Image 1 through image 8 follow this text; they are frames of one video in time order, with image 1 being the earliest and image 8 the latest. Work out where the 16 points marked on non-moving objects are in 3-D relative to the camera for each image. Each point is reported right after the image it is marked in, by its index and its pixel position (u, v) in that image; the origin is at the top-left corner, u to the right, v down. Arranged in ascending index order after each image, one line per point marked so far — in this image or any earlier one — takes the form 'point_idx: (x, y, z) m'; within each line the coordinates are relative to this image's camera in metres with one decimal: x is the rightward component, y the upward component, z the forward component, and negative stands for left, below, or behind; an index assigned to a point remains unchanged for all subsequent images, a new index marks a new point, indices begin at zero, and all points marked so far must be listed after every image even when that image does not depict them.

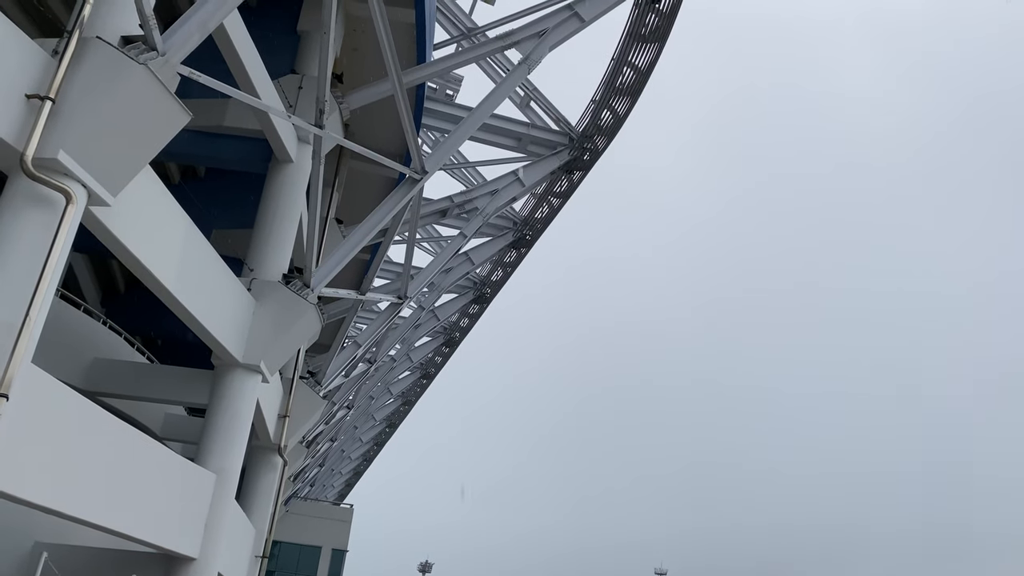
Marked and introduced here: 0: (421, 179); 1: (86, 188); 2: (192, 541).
0: (-2.0, +2.4, +18.2) m
1: (-4.7, +1.1, +9.2) m
2: (-5.5, -4.4, +14.3) m
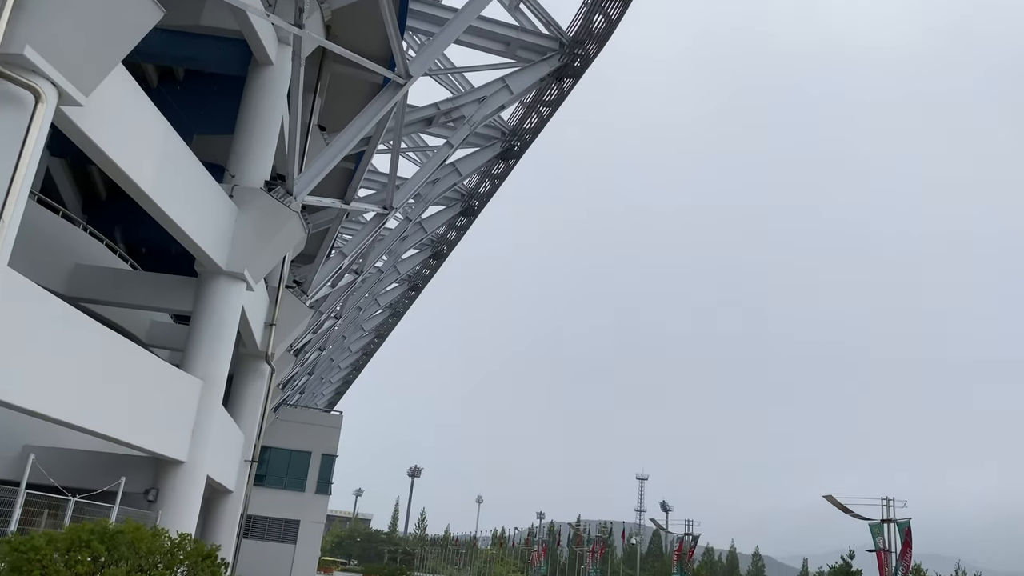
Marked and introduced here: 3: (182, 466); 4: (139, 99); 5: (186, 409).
0: (-2.3, +4.3, +17.7) m
1: (-4.9, +2.2, +8.9) m
2: (-5.8, -2.7, +14.5) m
3: (-5.9, -3.1, +14.7) m
4: (-5.4, +2.7, +12.1) m
5: (-5.8, -2.1, +14.8) m
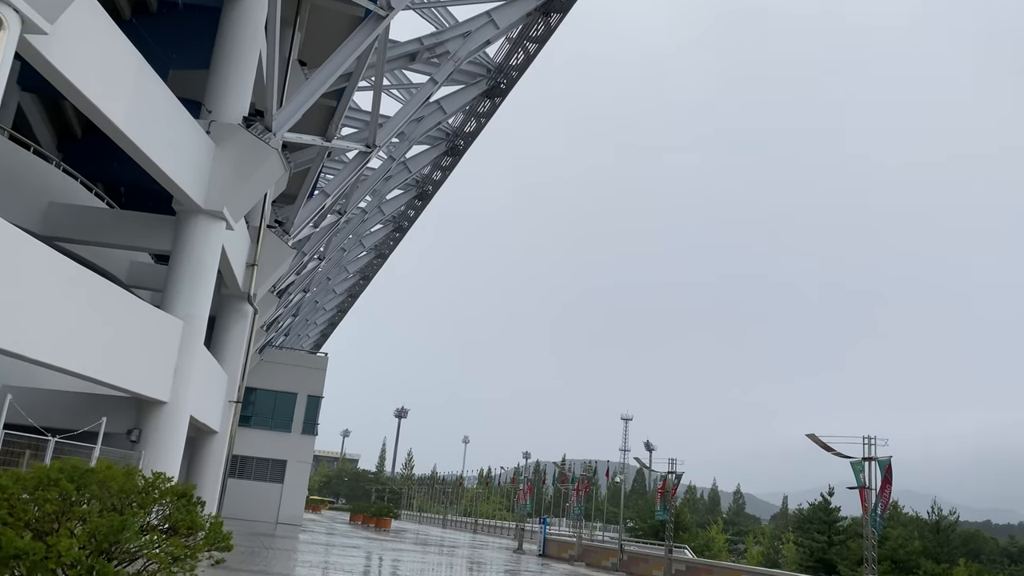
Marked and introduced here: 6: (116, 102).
0: (-2.6, +5.6, +17.1) m
1: (-5.0, +2.8, +8.4) m
2: (-6.1, -1.7, +14.4) m
3: (-6.1, -2.1, +14.6) m
4: (-5.6, +3.6, +11.6) m
5: (-6.0, -1.0, +14.6) m
6: (-5.7, +2.7, +11.9) m
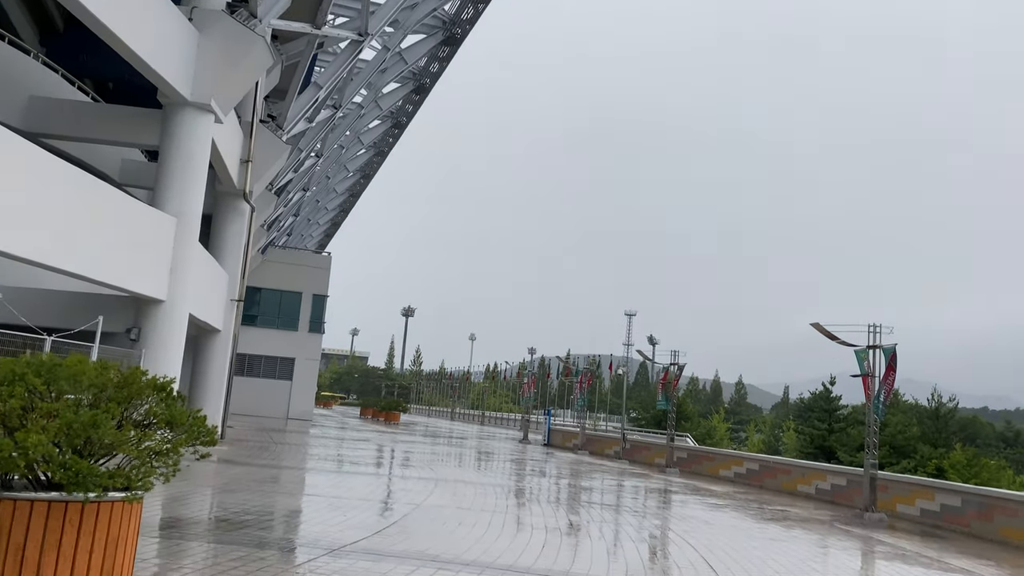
0: (-2.6, +7.7, +16.0) m
1: (-5.1, +3.8, +7.8) m
2: (-6.1, +0.1, +14.2) m
3: (-6.1, -0.3, +14.5) m
4: (-5.7, +5.0, +10.8) m
5: (-6.0, +0.7, +14.3) m
6: (-5.7, +4.1, +11.2) m
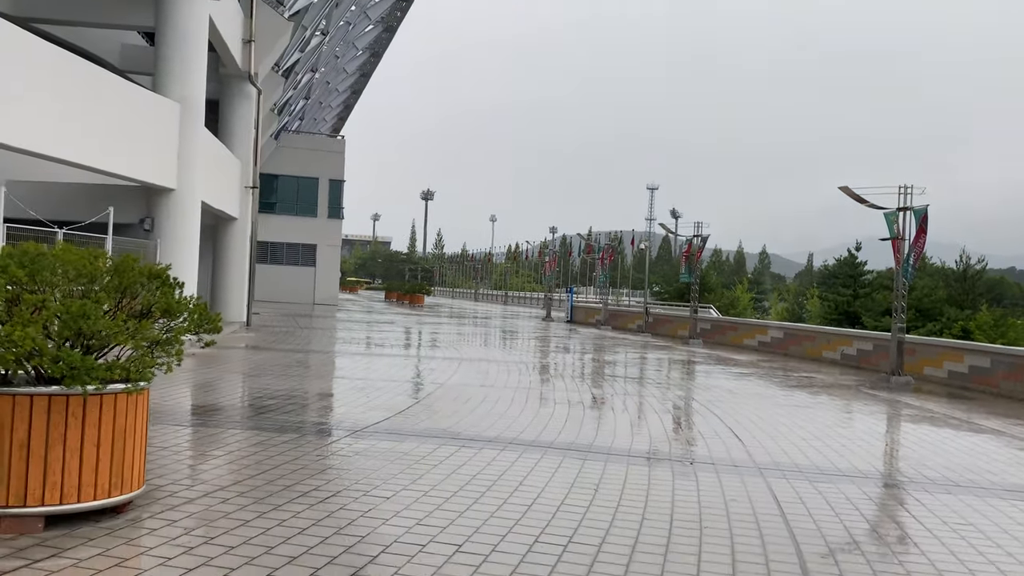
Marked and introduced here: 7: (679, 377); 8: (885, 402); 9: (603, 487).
0: (-2.6, +9.8, +14.5) m
1: (-5.1, +4.7, +7.0) m
2: (-5.8, +1.9, +13.9) m
3: (-5.8, +1.6, +14.2) m
4: (-5.7, +6.3, +9.8) m
5: (-5.8, +2.6, +13.9) m
6: (-5.7, +5.5, +10.3) m
7: (+3.1, -1.7, +15.4) m
8: (+5.9, -1.8, +13.1) m
9: (+0.7, -1.6, +6.4) m
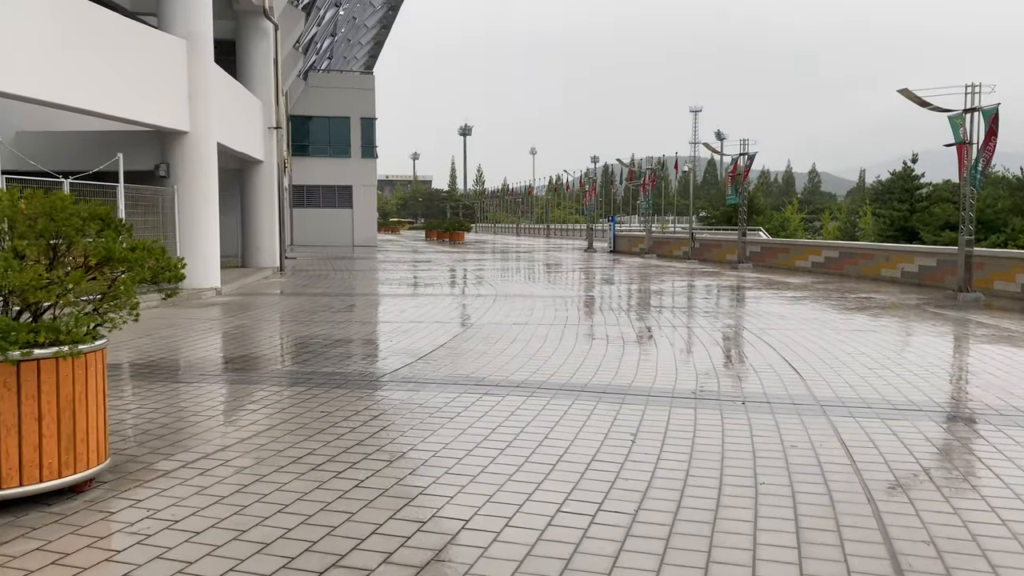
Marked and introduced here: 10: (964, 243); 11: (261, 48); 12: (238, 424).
0: (-2.5, +10.8, +13.1) m
1: (-5.2, +5.0, +6.1) m
2: (-5.3, +2.8, +13.3) m
3: (-5.3, +2.5, +13.6) m
4: (-5.7, +6.8, +8.9) m
5: (-5.4, +3.4, +13.3) m
6: (-5.6, +6.0, +9.4) m
7: (+3.8, -0.3, +14.6) m
8: (+6.5, -0.5, +12.2) m
9: (+0.9, -1.0, +5.8) m
10: (+7.6, +0.8, +14.0) m
11: (-5.9, +5.7, +19.7) m
12: (-2.1, -1.0, +6.5) m
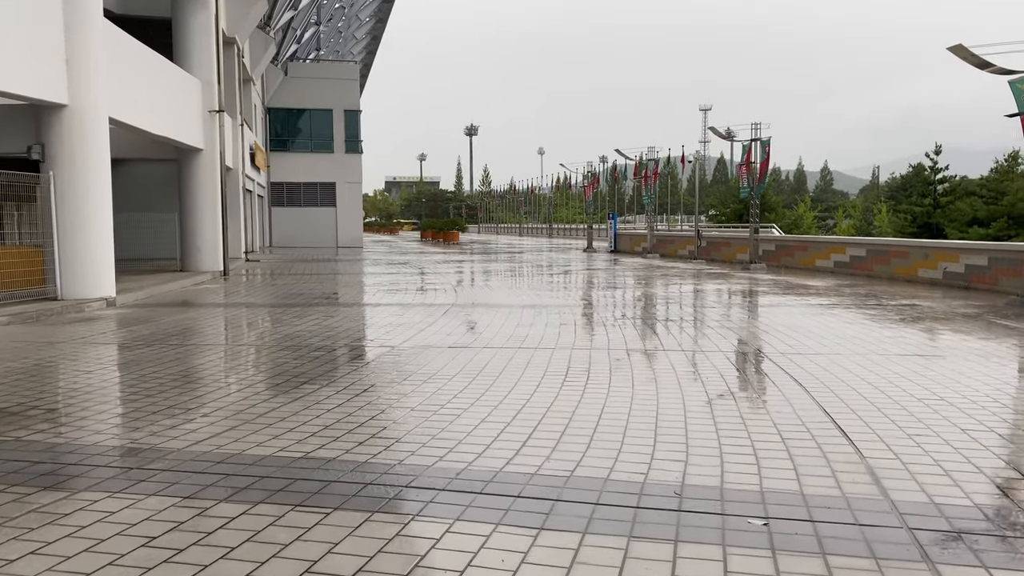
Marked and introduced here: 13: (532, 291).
0: (-3.2, +10.7, +10.5) m
1: (-5.9, +4.9, +3.6) m
2: (-5.9, +2.6, +10.8) m
3: (-5.9, +2.3, +11.1) m
4: (-6.3, +6.7, +6.4) m
5: (-5.9, +3.3, +10.7) m
6: (-6.2, +5.9, +6.9) m
7: (+3.2, -0.4, +11.9) m
8: (+5.9, -0.5, +9.5) m
9: (+0.3, -1.1, +3.2) m
10: (+7.1, +0.7, +11.4) m
11: (-6.4, +5.6, +17.2) m
12: (-2.8, -1.1, +3.9) m
13: (+0.5, -0.1, +19.1) m
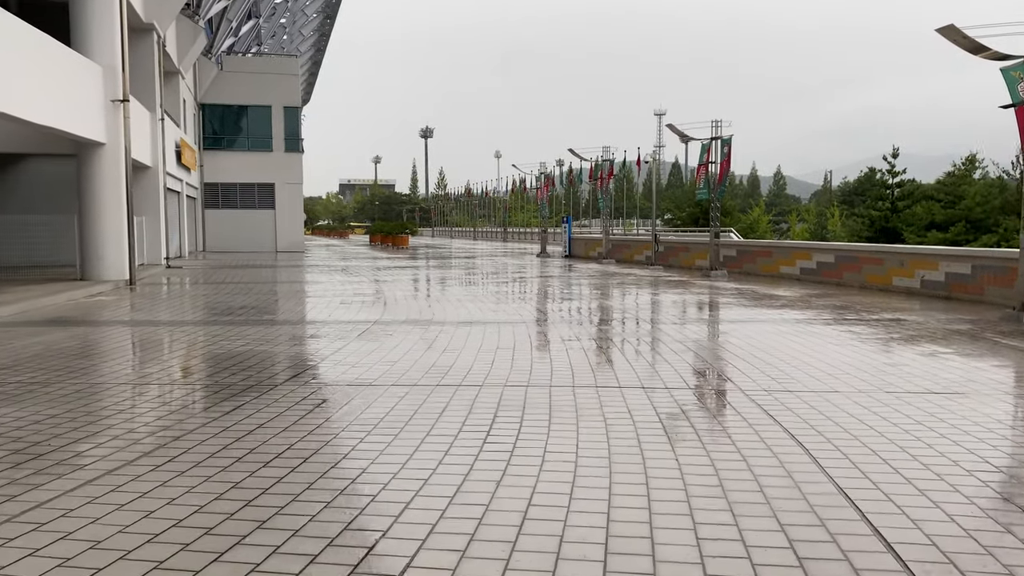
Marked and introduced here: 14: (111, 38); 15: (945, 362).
0: (-3.9, +10.5, +8.8) m
1: (-6.3, +4.8, +1.8) m
2: (-6.7, +2.5, +8.9) m
3: (-6.6, +2.2, +9.3) m
4: (-6.9, +6.5, +4.5) m
5: (-6.7, +3.1, +8.9) m
6: (-6.8, +5.7, +5.1) m
7: (+2.4, -0.5, +10.5) m
8: (+5.2, -0.7, +8.2) m
9: (-0.1, -1.2, +1.6) m
10: (+6.3, +0.5, +10.2) m
11: (-7.5, +5.4, +15.3) m
12: (-3.2, -1.3, +2.2) m
13: (-0.7, -0.3, +17.5) m
14: (-7.5, +4.6, +15.5) m
15: (+3.9, -0.7, +7.7) m
